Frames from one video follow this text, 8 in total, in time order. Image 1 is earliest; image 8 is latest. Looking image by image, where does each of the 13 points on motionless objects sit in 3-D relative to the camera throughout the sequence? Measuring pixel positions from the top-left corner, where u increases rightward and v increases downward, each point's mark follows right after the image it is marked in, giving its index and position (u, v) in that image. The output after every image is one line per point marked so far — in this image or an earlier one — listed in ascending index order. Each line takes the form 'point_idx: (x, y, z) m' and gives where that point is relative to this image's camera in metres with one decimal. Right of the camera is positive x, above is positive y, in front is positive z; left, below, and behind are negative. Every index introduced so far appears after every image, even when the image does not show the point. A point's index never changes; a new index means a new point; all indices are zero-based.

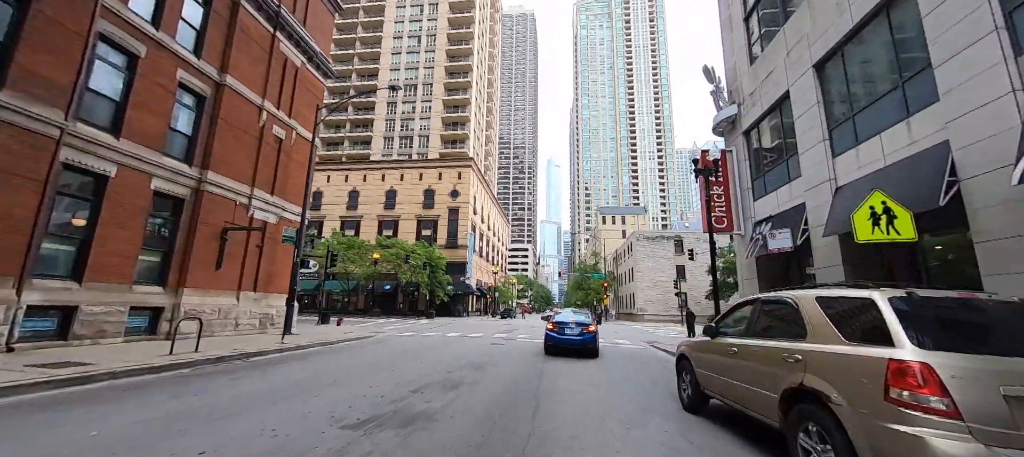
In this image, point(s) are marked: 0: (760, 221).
0: (+10.7, +0.3, +16.1) m
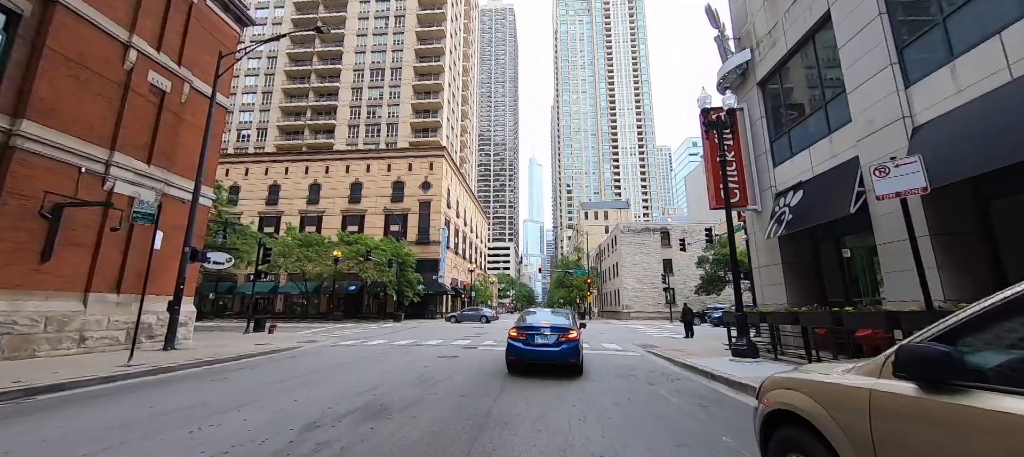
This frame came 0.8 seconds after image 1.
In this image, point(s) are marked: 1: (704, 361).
0: (+9.3, +1.2, +12.7) m
1: (+5.5, -3.8, +10.7) m
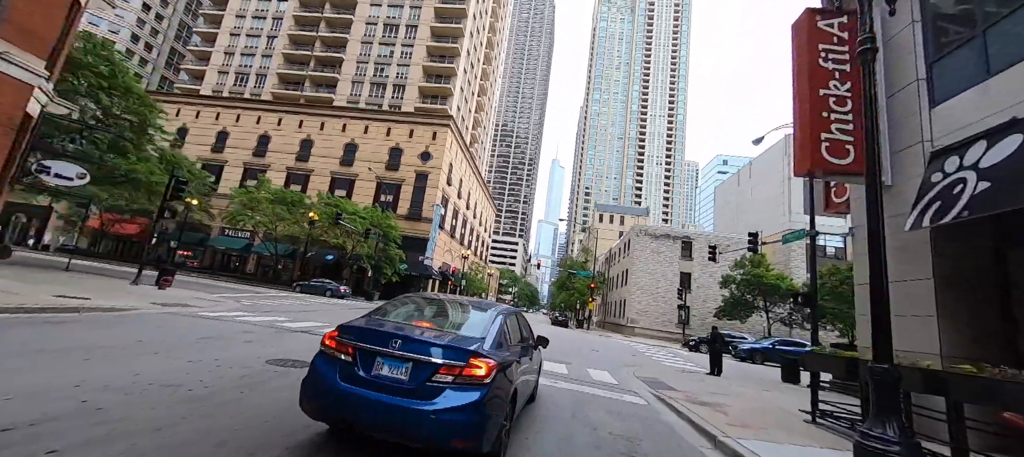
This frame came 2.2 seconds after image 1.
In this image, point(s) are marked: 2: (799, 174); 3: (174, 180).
0: (+8.1, +1.5, +6.8) m
1: (+3.6, -3.1, +5.0) m
2: (+6.5, +1.2, +8.4) m
3: (-15.9, +2.3, +17.5) m
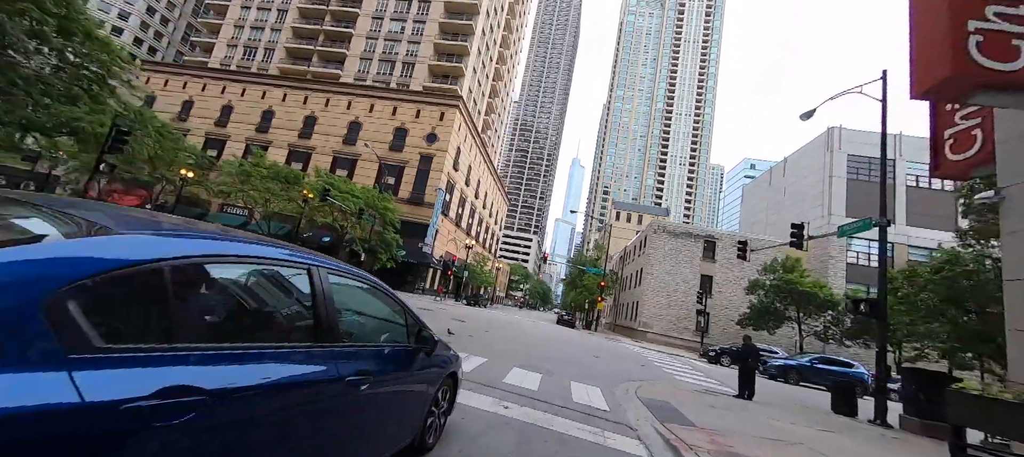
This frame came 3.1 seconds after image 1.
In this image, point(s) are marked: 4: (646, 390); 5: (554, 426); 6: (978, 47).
0: (+7.2, +2.0, +3.4) m
1: (+2.4, -2.3, +1.9) m
2: (+5.6, +1.9, +5.1) m
3: (-16.2, +4.0, +15.2) m
4: (+3.3, -3.9, +9.1) m
5: (+0.6, -2.7, +5.0) m
6: (+6.2, +2.4, +4.9) m
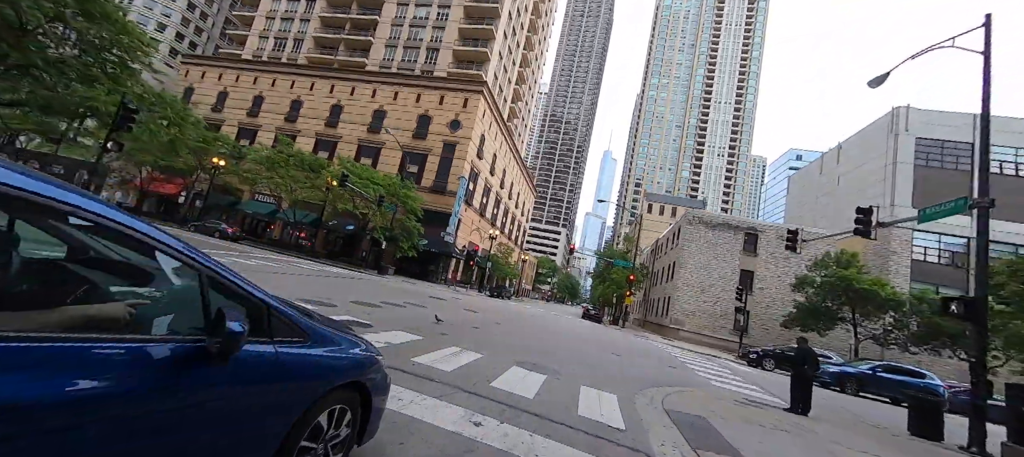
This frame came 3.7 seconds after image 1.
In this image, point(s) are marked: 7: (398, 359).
0: (+6.8, +2.4, +1.4) m
1: (+1.9, -1.9, +0.3) m
2: (+5.4, +2.3, +3.2) m
3: (-15.6, +4.9, +14.9) m
4: (+3.3, -3.4, +7.4) m
5: (+0.3, -2.2, +3.5) m
6: (+5.9, +2.8, +2.9) m
7: (-1.7, -1.9, +5.6) m
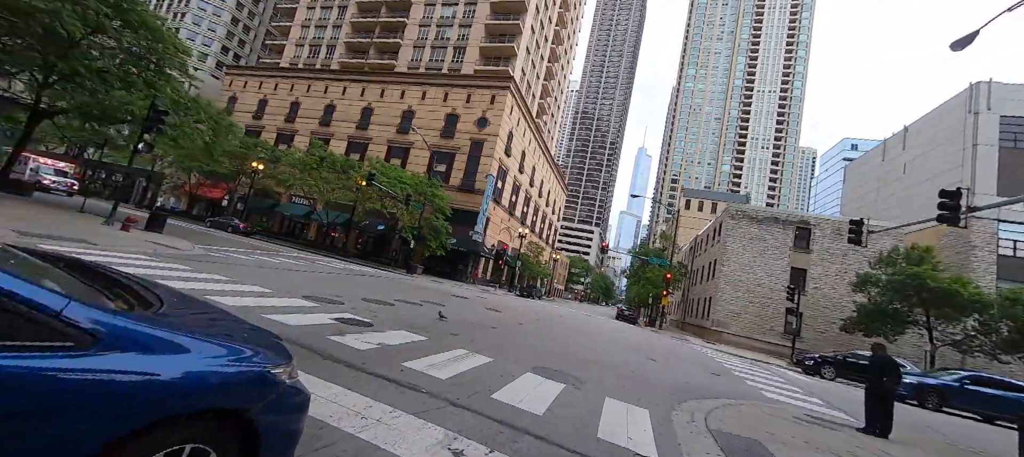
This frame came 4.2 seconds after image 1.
0: (+6.4, +2.7, -0.1) m
1: (+1.5, -1.6, -0.7) m
2: (+5.2, +2.6, +1.8) m
3: (-14.7, +4.9, +15.3) m
4: (+3.5, -3.1, +6.2) m
5: (+0.2, -2.0, +2.6) m
6: (+5.6, +3.2, +1.5) m
7: (-1.6, -1.7, +4.8) m
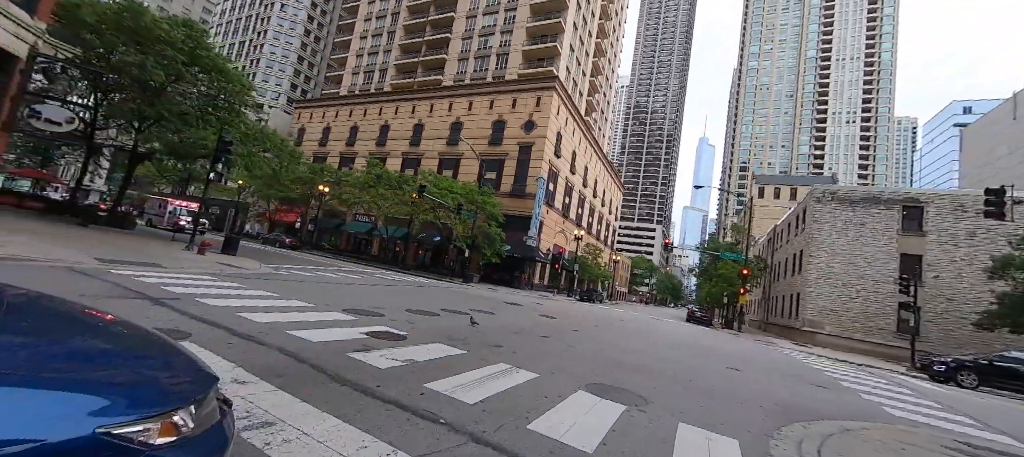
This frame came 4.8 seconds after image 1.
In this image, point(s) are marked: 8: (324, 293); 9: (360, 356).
0: (+5.7, +3.3, -1.8) m
1: (+1.1, -1.4, -1.8) m
2: (+4.8, +3.1, +0.2) m
3: (-12.9, +3.9, +16.6) m
4: (+4.2, -2.8, +4.7) m
5: (+0.3, -1.8, +1.7) m
6: (+5.2, +3.7, -0.1) m
7: (-1.2, -1.7, +4.2) m
8: (-5.4, -1.7, +10.6) m
9: (-2.0, -1.6, +4.7) m
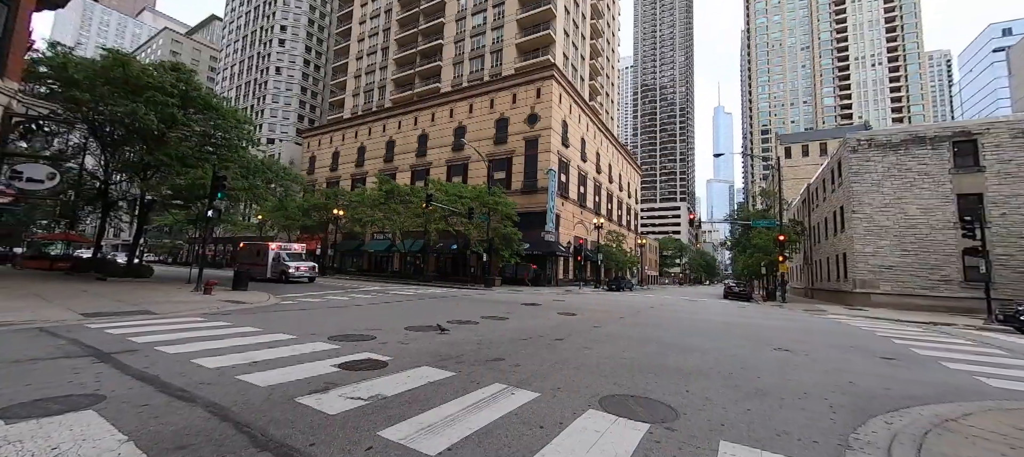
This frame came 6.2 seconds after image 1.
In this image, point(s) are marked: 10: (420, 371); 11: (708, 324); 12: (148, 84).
0: (+4.4, +4.1, -3.1) m
1: (+0.4, -1.2, -2.8) m
2: (+3.6, +3.8, -1.0) m
3: (-13.0, +2.3, +16.5) m
4: (+4.1, -2.1, +3.5) m
5: (0.0, -1.7, +0.7) m
6: (+3.9, +4.4, -1.4) m
7: (-1.4, -1.8, +3.3) m
8: (-5.2, -2.3, +10.0) m
9: (-2.1, -1.8, +3.9) m
10: (-1.3, -2.0, +5.3) m
11: (+6.8, -3.3, +12.8) m
12: (-17.8, +7.0, +18.2) m
